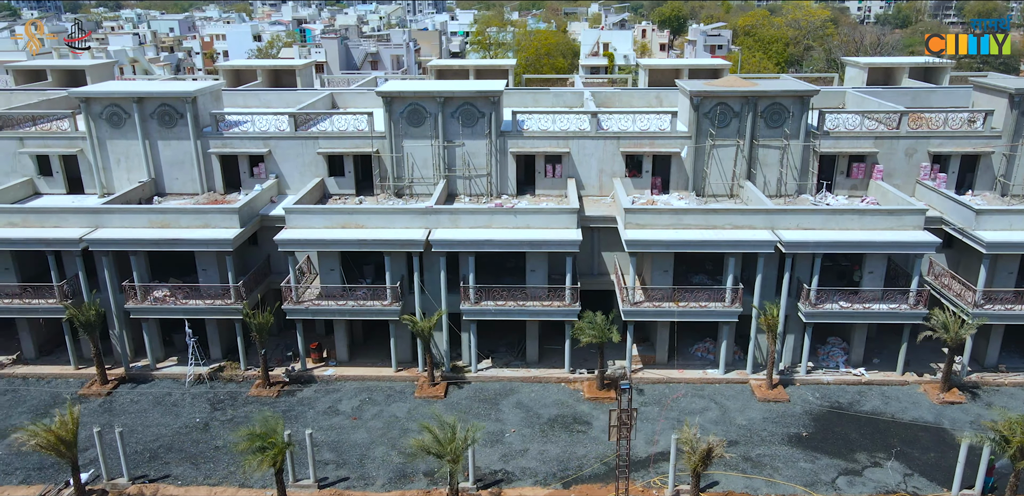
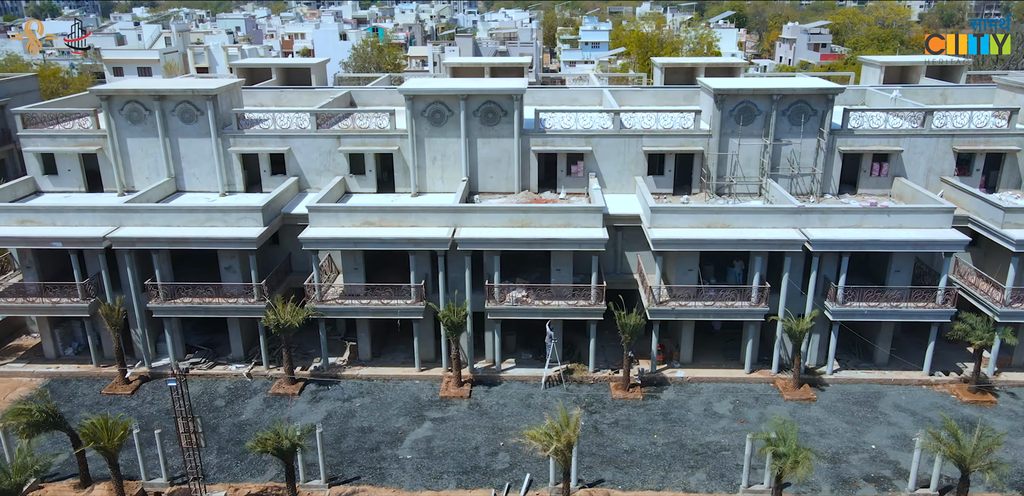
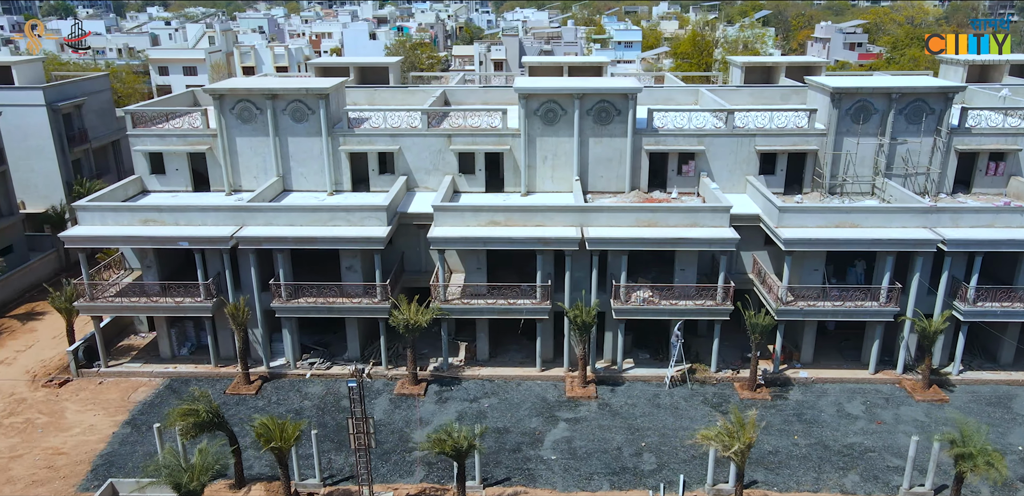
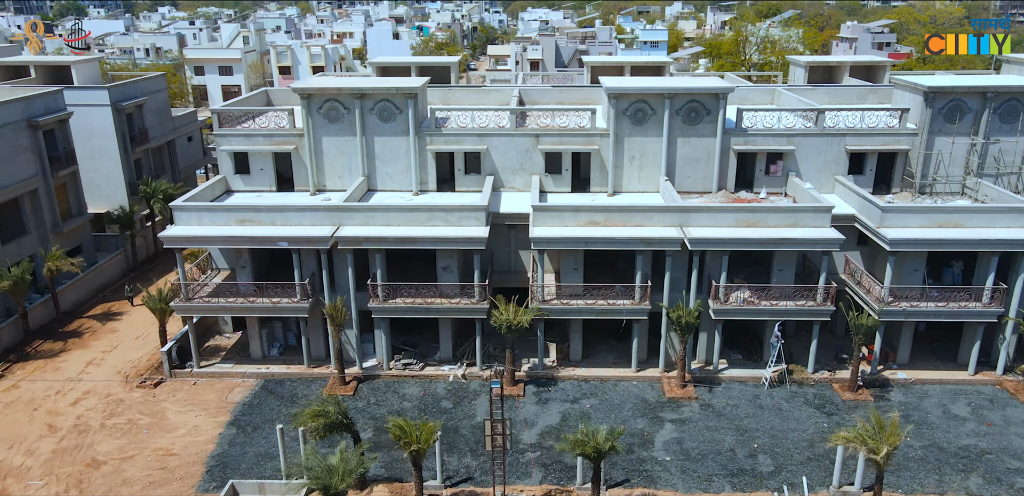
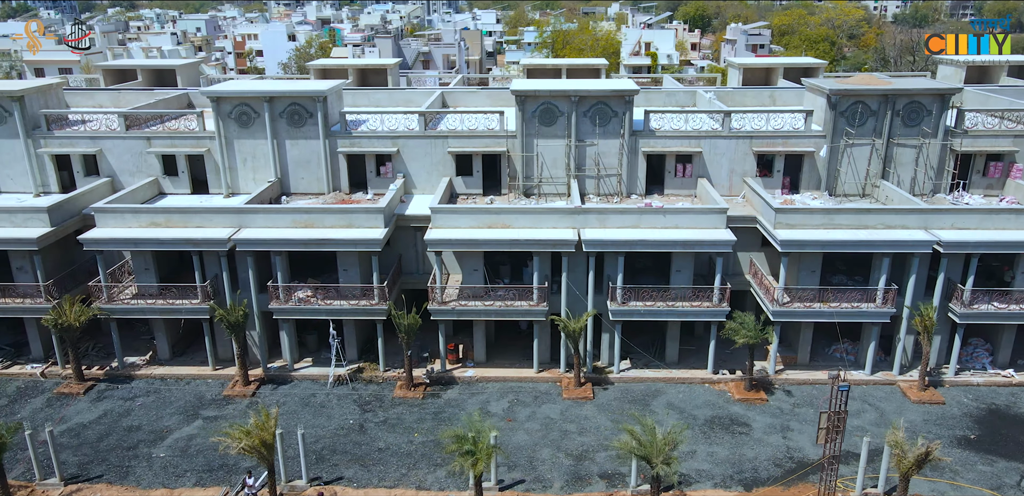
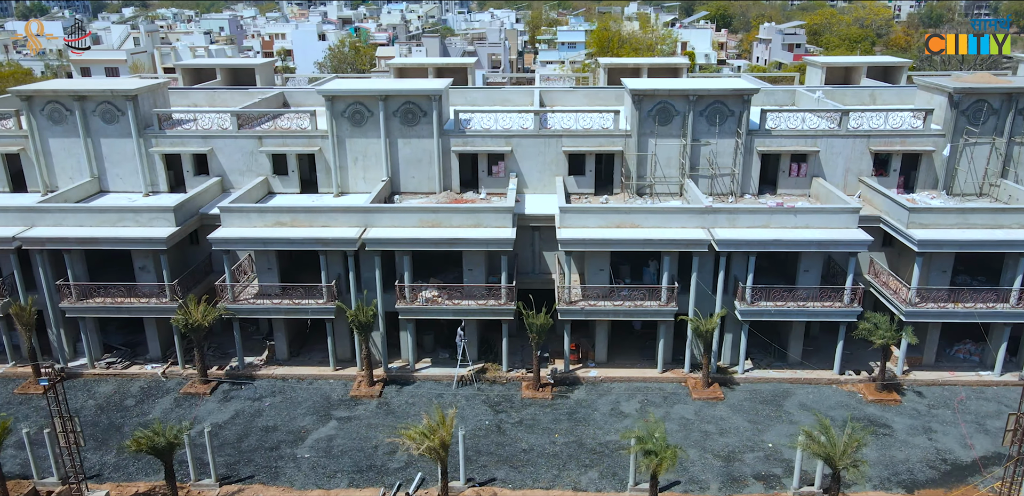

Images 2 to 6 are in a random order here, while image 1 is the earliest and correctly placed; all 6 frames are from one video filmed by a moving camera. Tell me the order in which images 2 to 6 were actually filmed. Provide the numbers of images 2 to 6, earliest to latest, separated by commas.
5, 6, 2, 3, 4
